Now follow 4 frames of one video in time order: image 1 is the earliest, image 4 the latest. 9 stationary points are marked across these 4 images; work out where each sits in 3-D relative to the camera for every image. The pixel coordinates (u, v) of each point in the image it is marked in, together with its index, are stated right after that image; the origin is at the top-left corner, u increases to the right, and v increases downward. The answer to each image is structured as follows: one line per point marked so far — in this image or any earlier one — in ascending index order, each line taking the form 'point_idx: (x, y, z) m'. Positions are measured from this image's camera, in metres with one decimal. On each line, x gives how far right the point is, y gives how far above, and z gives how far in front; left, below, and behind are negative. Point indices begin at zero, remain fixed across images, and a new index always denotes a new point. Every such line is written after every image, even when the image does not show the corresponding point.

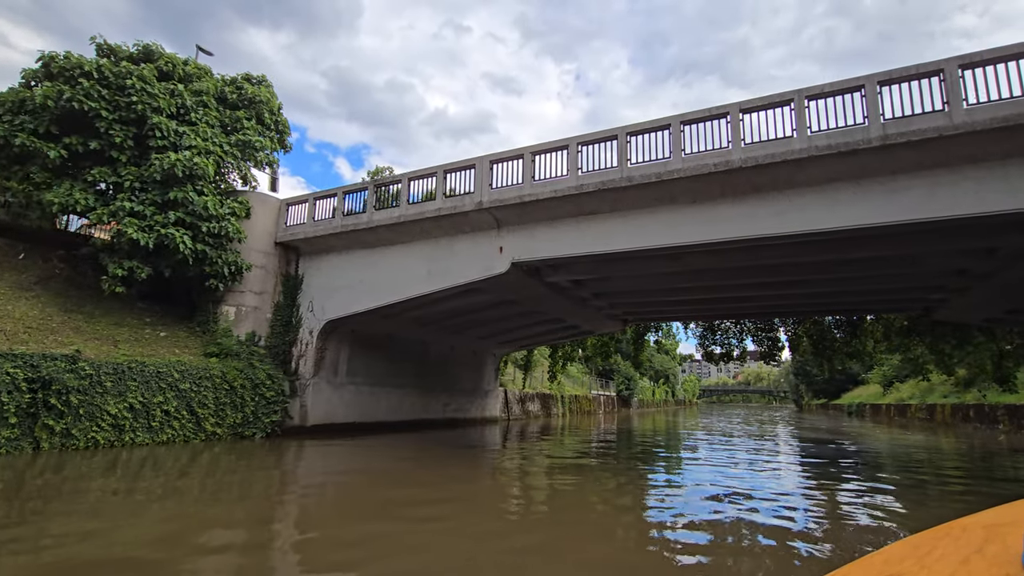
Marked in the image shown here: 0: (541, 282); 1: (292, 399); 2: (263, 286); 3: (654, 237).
0: (+0.9, +0.2, +16.8) m
1: (-7.0, -3.6, +16.7) m
2: (-8.1, 0.0, +17.0) m
3: (+3.7, +1.3, +13.3) m
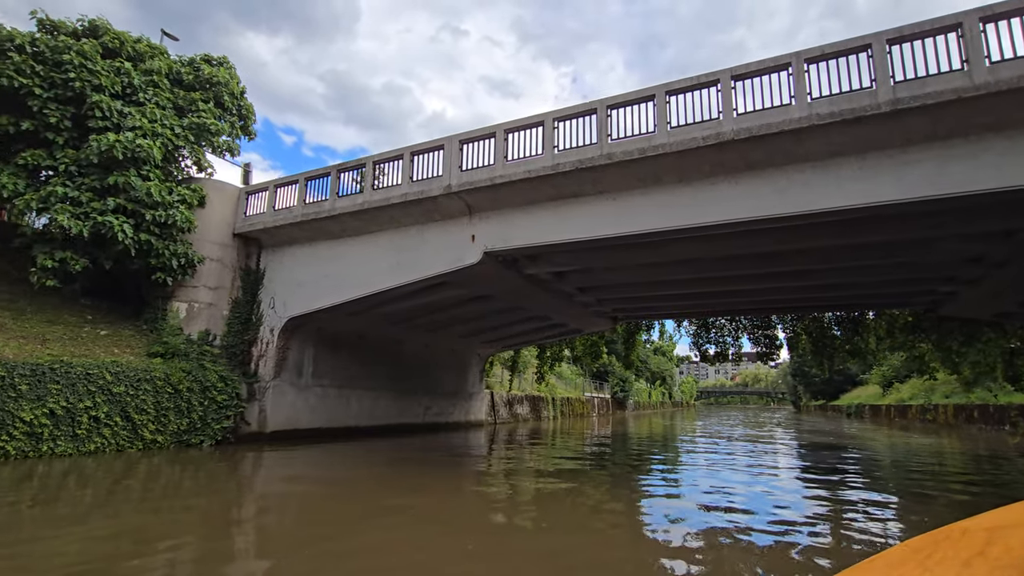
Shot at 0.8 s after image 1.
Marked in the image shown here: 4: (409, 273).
0: (+0.2, +0.4, +15.6) m
1: (-7.7, -3.4, +15.4) m
2: (-8.8, +0.2, +15.7) m
3: (+3.0, +1.5, +12.0) m
4: (-2.8, +0.5, +14.9) m
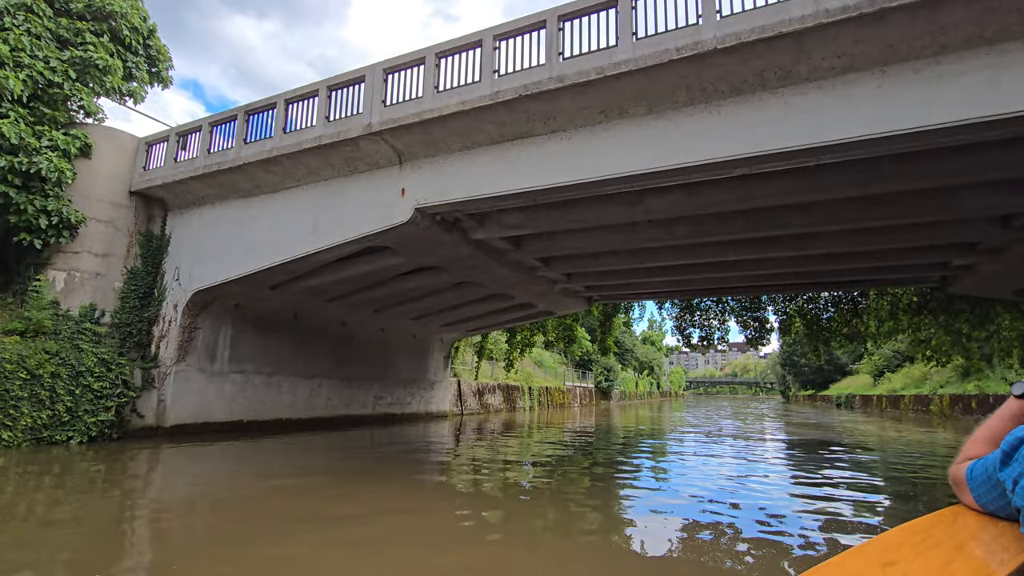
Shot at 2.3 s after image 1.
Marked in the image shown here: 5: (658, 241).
0: (-1.1, +1.2, +13.2) m
1: (-9.0, -2.6, +13.0) m
2: (-10.1, +1.0, +13.2) m
3: (+1.7, +2.2, +9.7) m
4: (-4.1, +1.3, +12.5) m
5: (+3.8, +1.2, +13.7) m
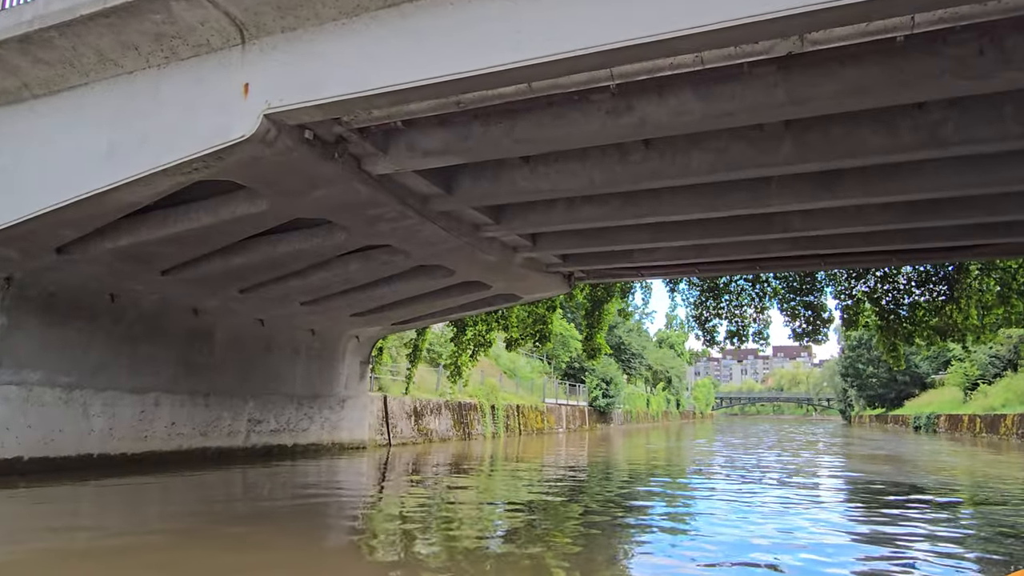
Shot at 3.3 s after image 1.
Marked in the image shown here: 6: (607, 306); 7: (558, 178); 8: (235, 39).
0: (-2.5, +1.9, +8.2) m
1: (-10.3, -1.9, +8.1) m
2: (-11.4, +1.6, +8.4) m
3: (+0.3, +3.1, +4.7) m
4: (-5.4, +2.0, +7.6) m
5: (+2.5, +1.9, +8.6) m
6: (+2.4, -0.4, +13.8) m
7: (+0.7, +1.8, +8.7) m
8: (-4.0, +3.6, +7.5) m
